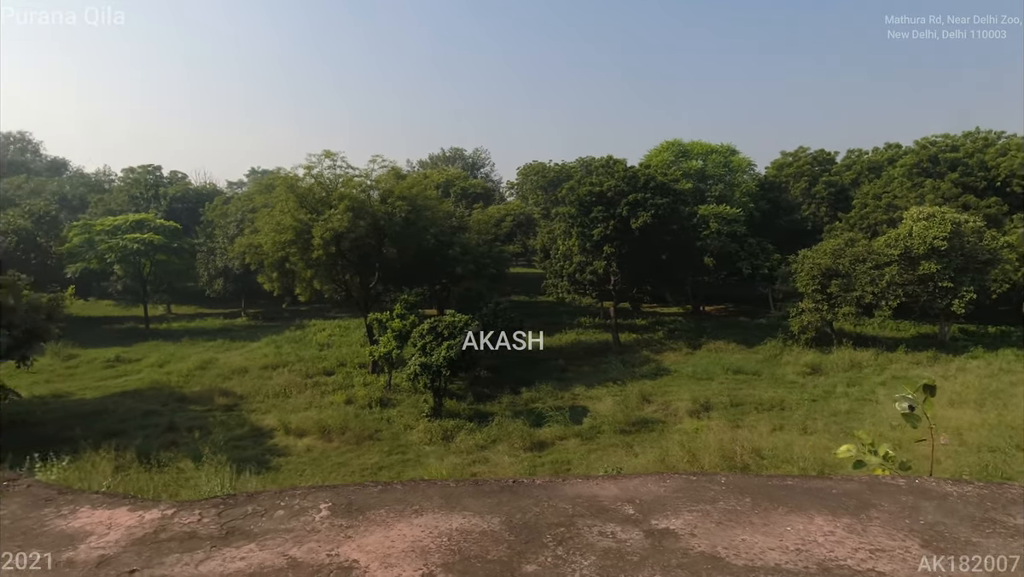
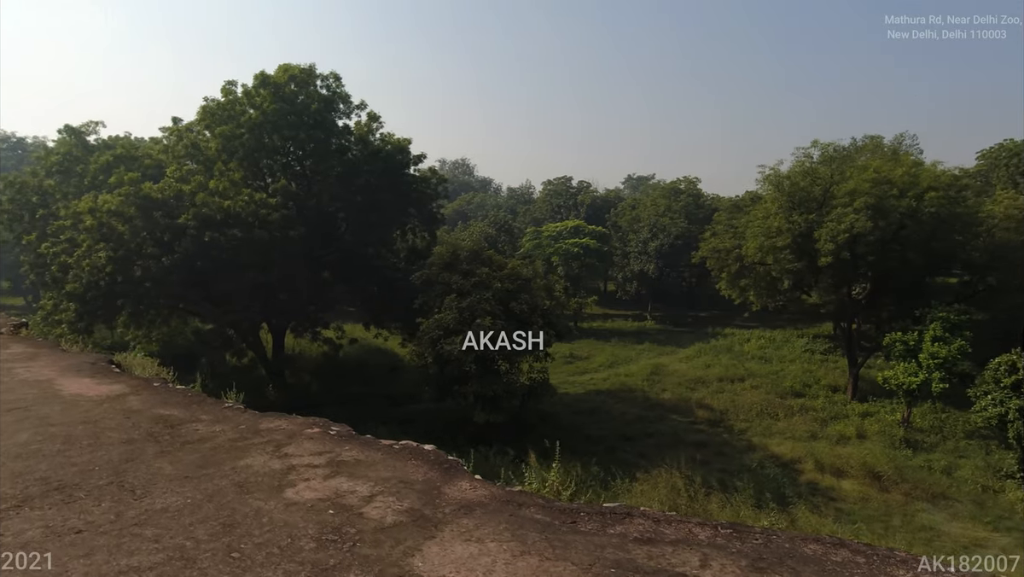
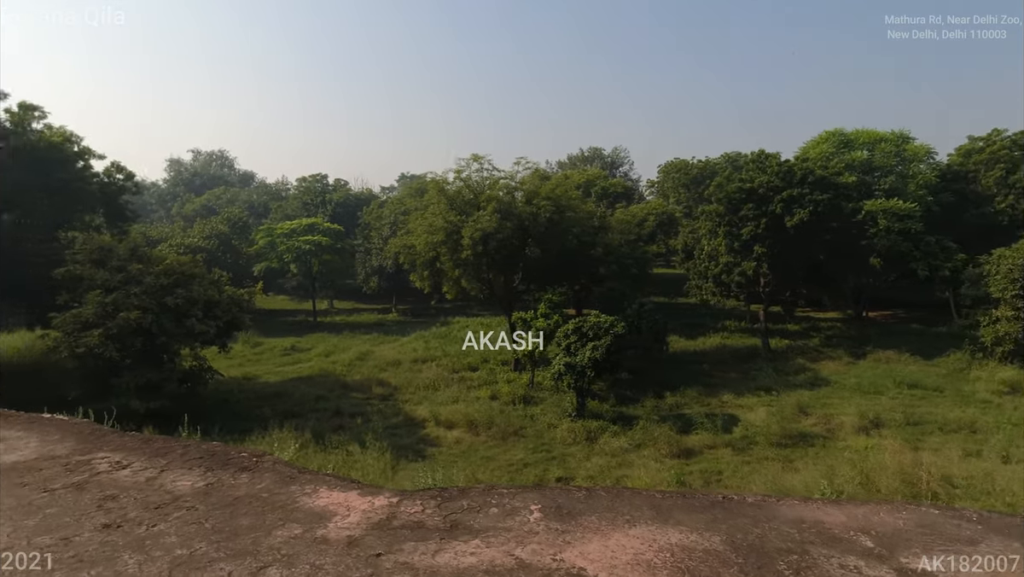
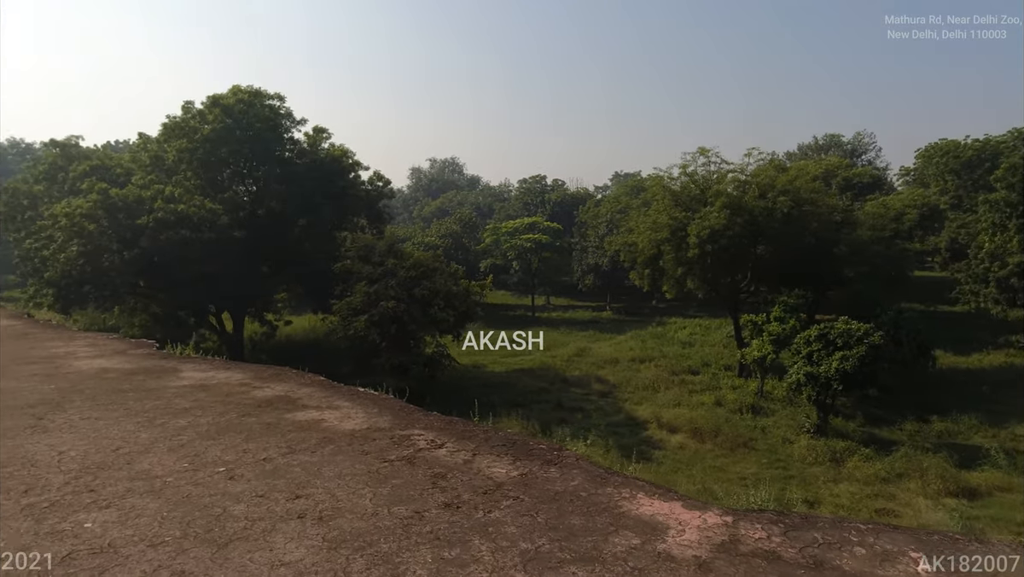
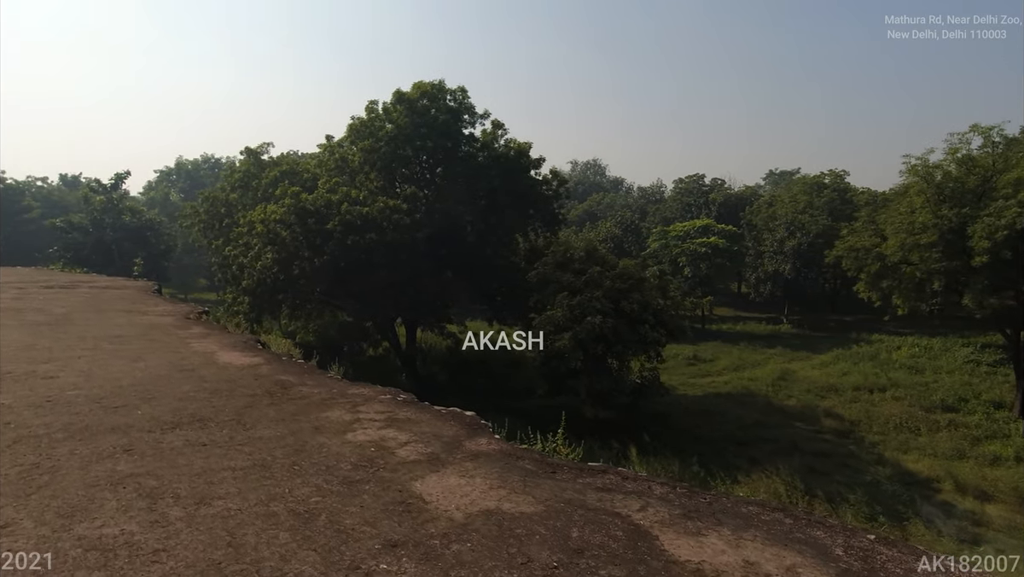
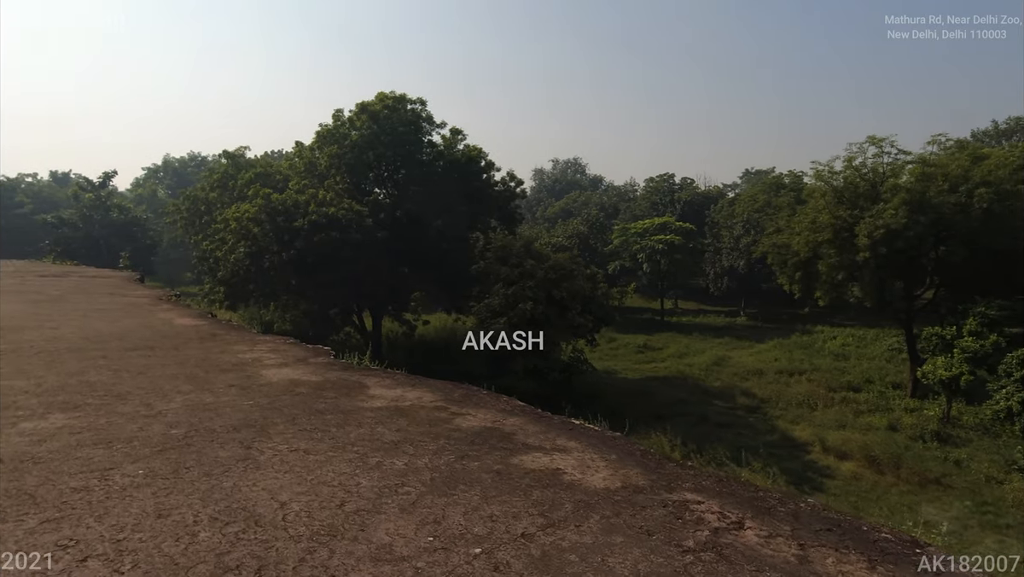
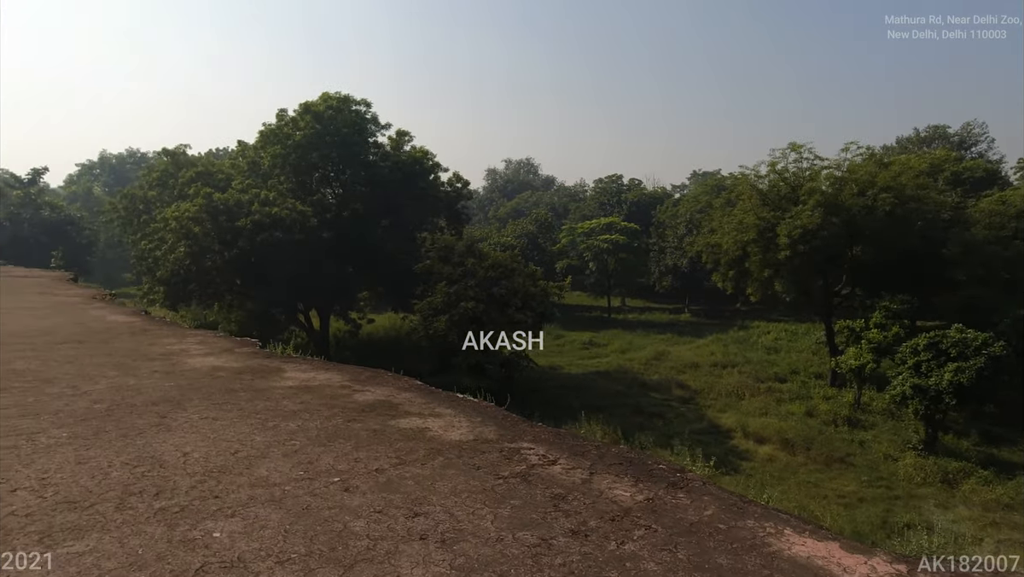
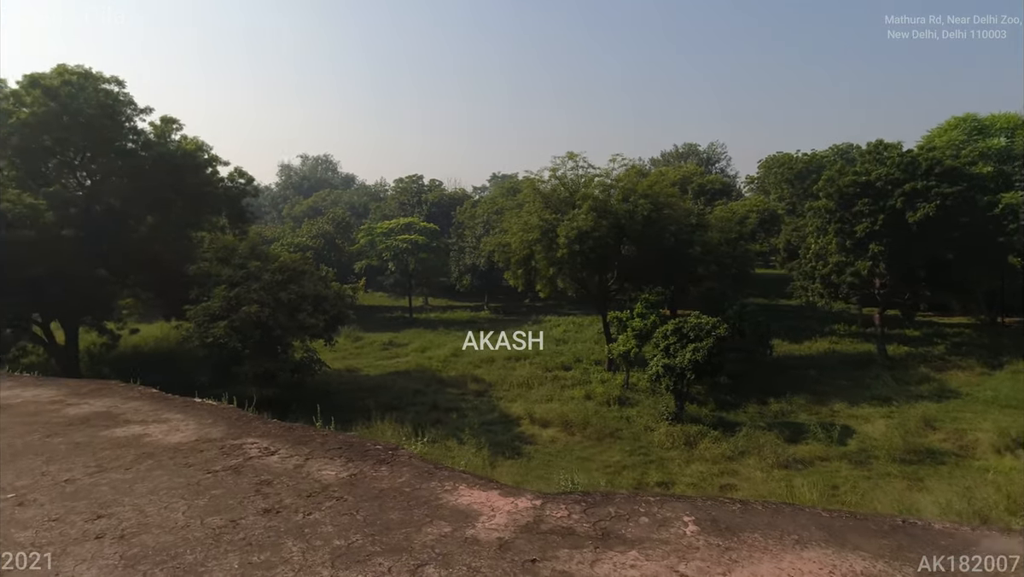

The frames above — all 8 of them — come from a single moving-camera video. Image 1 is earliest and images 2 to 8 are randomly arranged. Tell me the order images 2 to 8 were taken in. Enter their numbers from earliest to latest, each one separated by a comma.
3, 8, 4, 7, 6, 5, 2
